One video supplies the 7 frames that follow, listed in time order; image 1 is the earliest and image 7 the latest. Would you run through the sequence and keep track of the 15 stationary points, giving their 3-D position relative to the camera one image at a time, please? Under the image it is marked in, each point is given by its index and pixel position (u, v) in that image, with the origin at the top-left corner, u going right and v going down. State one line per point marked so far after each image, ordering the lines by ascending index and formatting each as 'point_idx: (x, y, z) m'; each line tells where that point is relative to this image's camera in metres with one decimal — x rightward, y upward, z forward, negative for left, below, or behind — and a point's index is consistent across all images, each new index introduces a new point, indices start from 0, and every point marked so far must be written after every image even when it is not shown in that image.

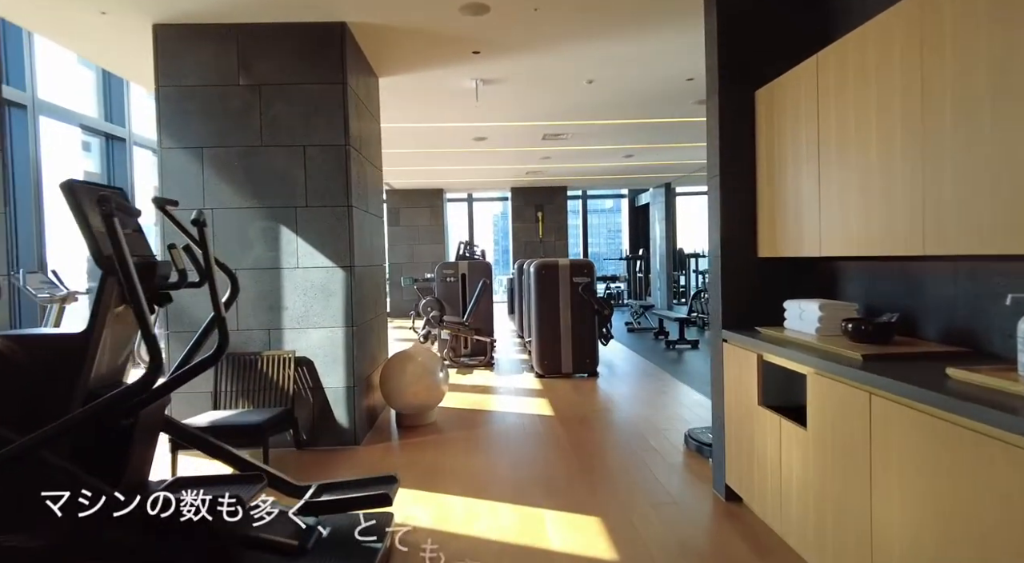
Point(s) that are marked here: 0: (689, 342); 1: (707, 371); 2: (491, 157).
0: (+2.3, -0.8, +8.1) m
1: (+2.1, -0.9, +6.9) m
2: (-0.3, +1.8, +9.0) m
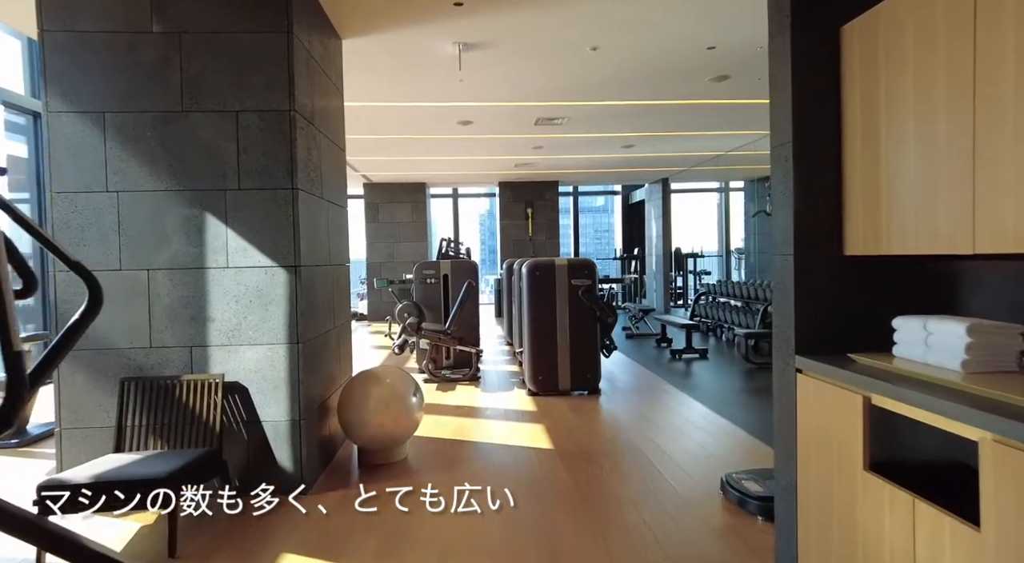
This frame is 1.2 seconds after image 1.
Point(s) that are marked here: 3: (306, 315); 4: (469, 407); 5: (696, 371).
0: (+2.2, -0.8, +7.3) m
1: (+2.0, -1.0, +6.1) m
2: (-0.4, +1.7, +8.2) m
3: (-1.0, -0.2, +3.2) m
4: (-0.3, -1.0, +4.9) m
5: (+1.9, -0.9, +6.7) m
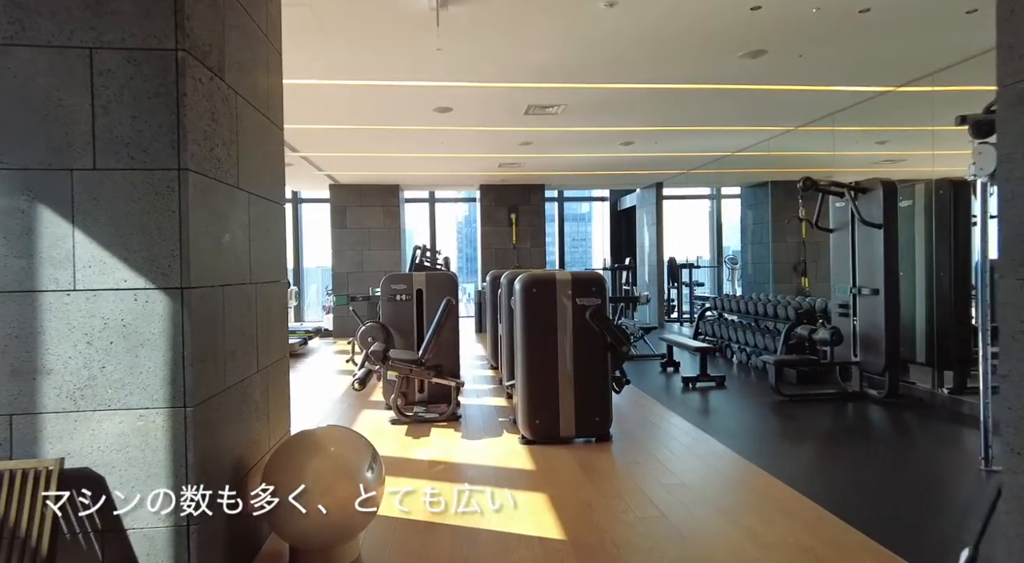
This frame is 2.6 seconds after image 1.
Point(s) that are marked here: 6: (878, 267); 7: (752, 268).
0: (+2.0, -1.0, +6.4) m
1: (+1.9, -1.1, +5.2) m
2: (-0.6, +1.6, +7.2) m
3: (-1.0, -0.3, +2.1) m
4: (-0.4, -1.1, +3.8) m
5: (+1.8, -1.1, +5.7) m
6: (+3.1, +0.1, +5.4) m
7: (+3.6, +0.2, +9.9) m
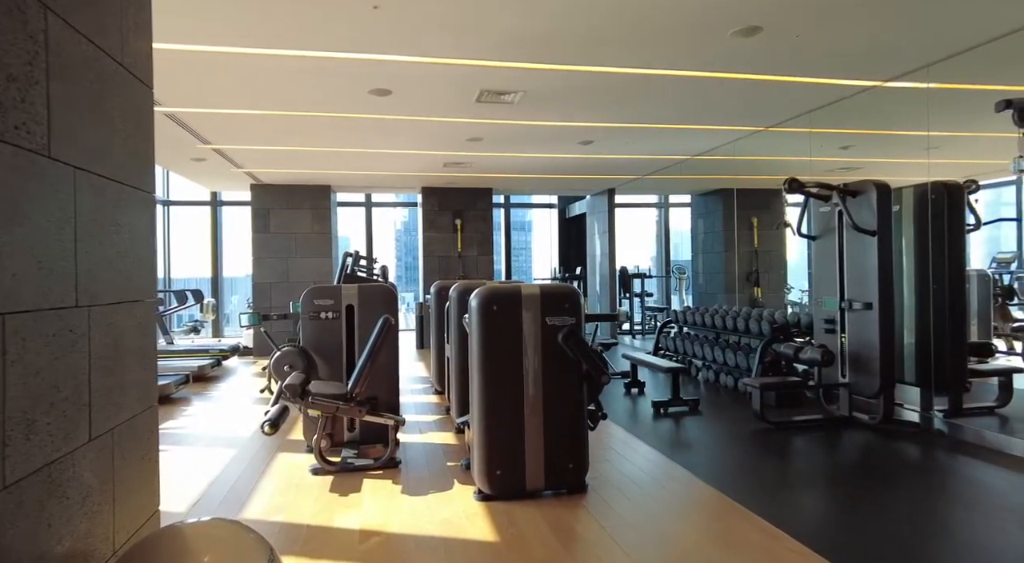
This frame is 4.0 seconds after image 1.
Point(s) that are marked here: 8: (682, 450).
0: (+1.6, -1.1, +5.7) m
1: (+1.6, -1.2, +4.5) m
2: (-1.1, +1.5, +6.3) m
3: (-1.1, -0.3, +1.2) m
4: (-0.6, -1.2, +2.9) m
5: (+1.4, -1.2, +5.0) m
6: (+2.7, 0.0, +4.9) m
7: (+2.8, +0.1, +9.4) m
8: (+1.2, -1.2, +4.5) m
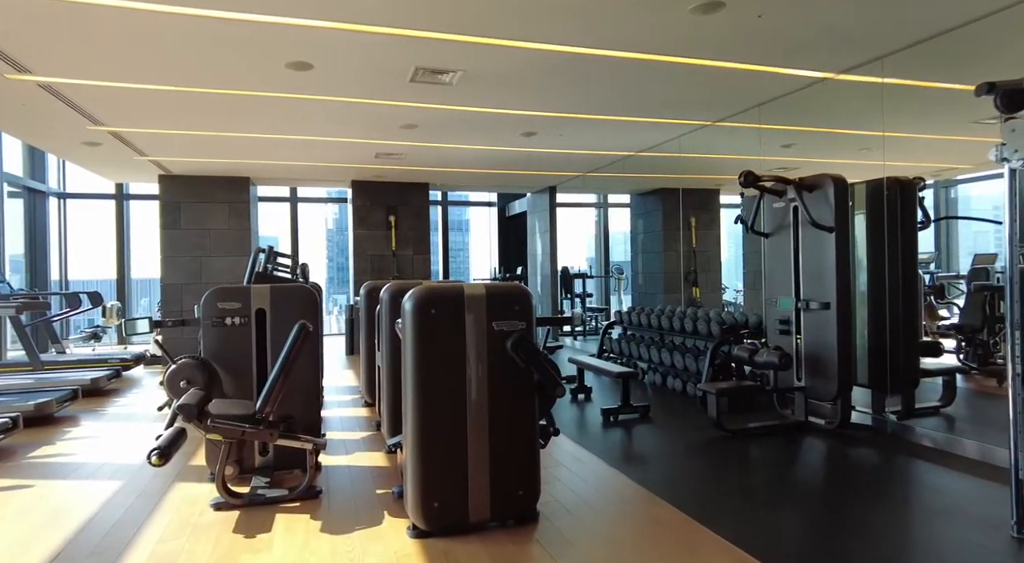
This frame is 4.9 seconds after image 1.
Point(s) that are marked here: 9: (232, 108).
0: (+1.0, -1.1, +5.4) m
1: (+1.2, -1.2, +4.2) m
2: (-1.7, +1.5, +5.7) m
3: (-1.1, -0.3, +0.6) m
4: (-0.8, -1.2, +2.4) m
5: (+1.0, -1.2, +4.7) m
6: (+2.3, 0.0, +4.6) m
7: (+1.9, +0.1, +9.1) m
8: (+0.8, -1.2, +4.2) m
9: (-2.3, +1.4, +5.3) m
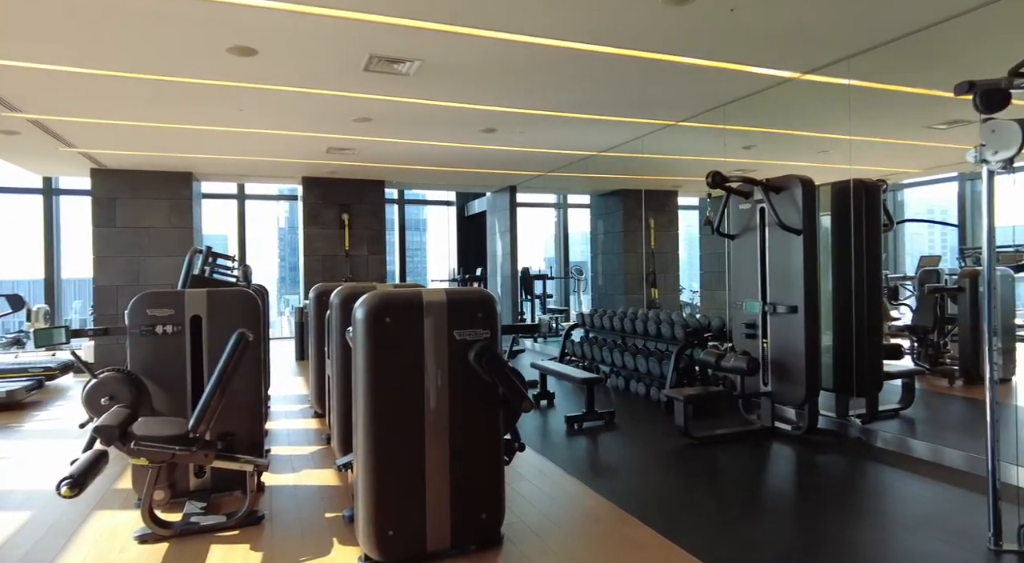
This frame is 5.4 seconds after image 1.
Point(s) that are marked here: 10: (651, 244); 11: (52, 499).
0: (+0.7, -1.1, +5.2) m
1: (+0.9, -1.2, +4.0) m
2: (-2.0, +1.4, +5.3) m
3: (-1.1, -0.3, +0.3) m
4: (-0.9, -1.2, +2.1) m
5: (+0.7, -1.2, +4.5) m
6: (+2.0, 0.0, +4.6) m
7: (+1.3, 0.0, +9.0) m
8: (+0.6, -1.2, +4.0) m
9: (-2.6, +1.4, +4.9) m
10: (+1.8, +0.5, +8.0) m
11: (-2.4, -1.1, +3.3) m
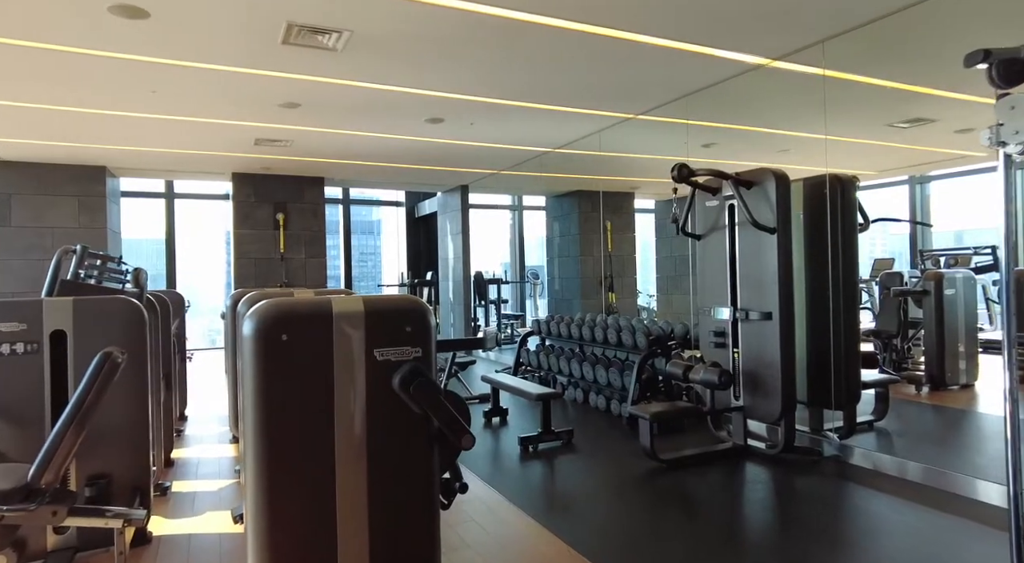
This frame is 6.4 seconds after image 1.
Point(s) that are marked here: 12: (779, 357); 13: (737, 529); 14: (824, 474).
0: (+0.3, -1.1, +4.7) m
1: (+0.6, -1.2, +3.5) m
2: (-2.4, +1.4, +4.7) m
3: (-1.2, -0.3, -0.3) m
4: (-1.1, -1.2, +1.5) m
5: (+0.3, -1.2, +4.0) m
6: (+1.7, 0.0, +4.2) m
7: (+0.7, 0.0, +8.6) m
8: (+0.3, -1.2, +3.5) m
9: (-3.0, +1.4, +4.2) m
10: (+1.2, +0.4, +7.6) m
11: (-2.6, -1.2, +2.6) m
12: (+1.7, -0.5, +4.1) m
13: (+1.1, -1.2, +3.2) m
14: (+2.0, -1.2, +4.0) m
